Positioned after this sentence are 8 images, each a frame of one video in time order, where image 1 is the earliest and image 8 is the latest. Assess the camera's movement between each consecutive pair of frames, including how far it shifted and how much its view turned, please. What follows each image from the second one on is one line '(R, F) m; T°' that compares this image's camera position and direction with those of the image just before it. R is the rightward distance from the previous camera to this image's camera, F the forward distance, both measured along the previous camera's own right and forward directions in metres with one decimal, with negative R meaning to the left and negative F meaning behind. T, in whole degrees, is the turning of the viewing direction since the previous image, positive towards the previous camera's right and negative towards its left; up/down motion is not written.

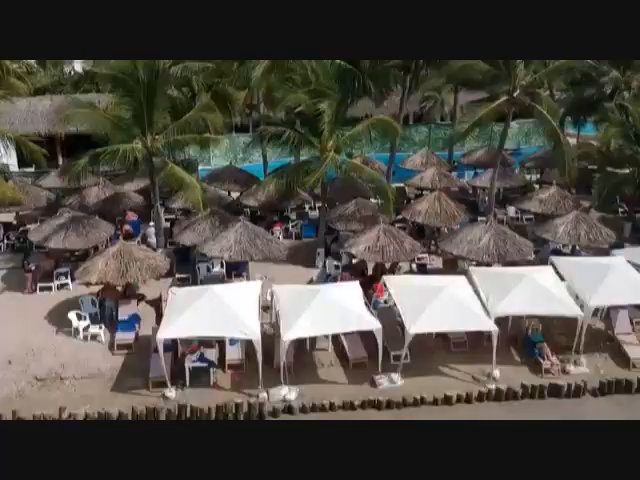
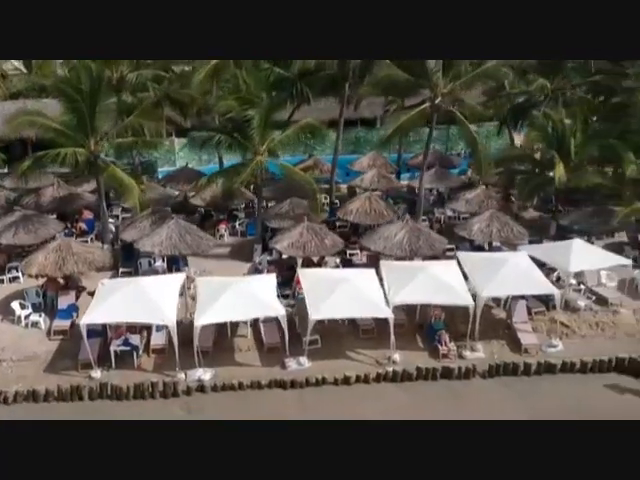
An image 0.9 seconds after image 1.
(+2.2, -1.5) m; 0°
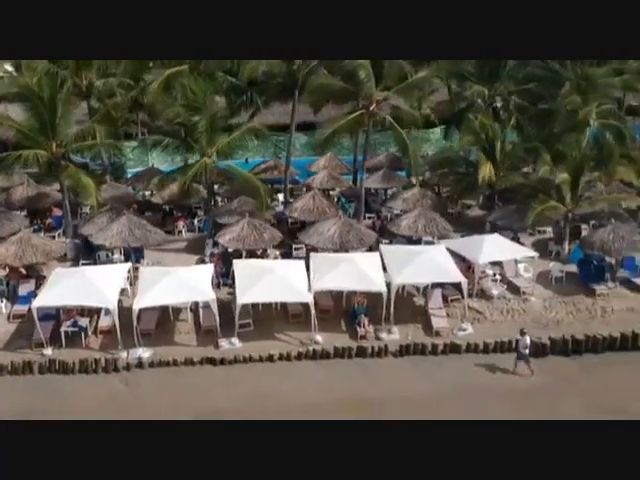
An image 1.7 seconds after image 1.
(+2.1, -1.9) m; 0°
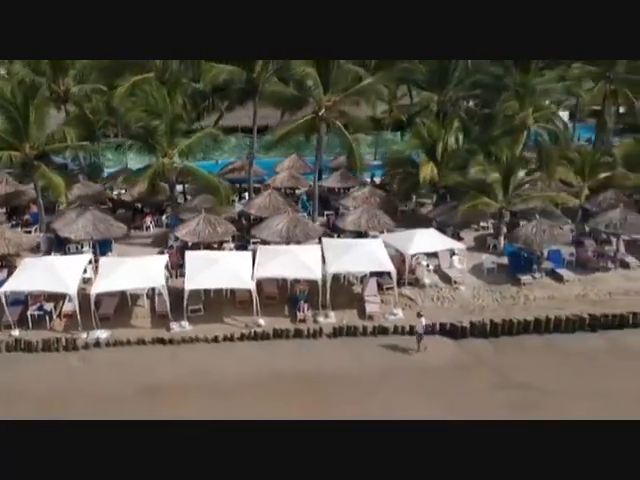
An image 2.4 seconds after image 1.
(+1.9, -2.0) m; 0°
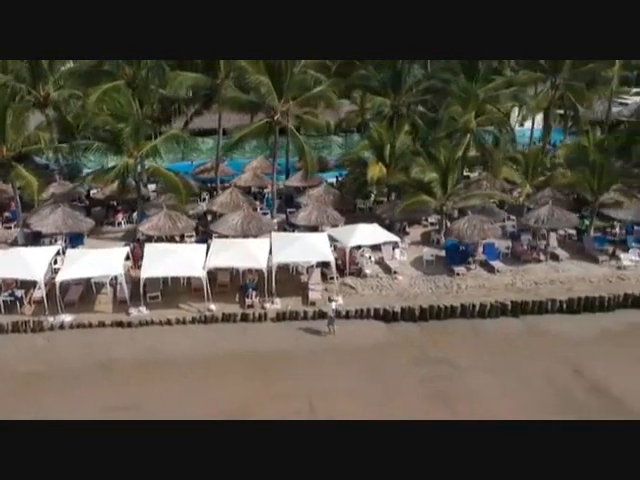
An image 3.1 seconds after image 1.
(+2.0, -2.1) m; 0°
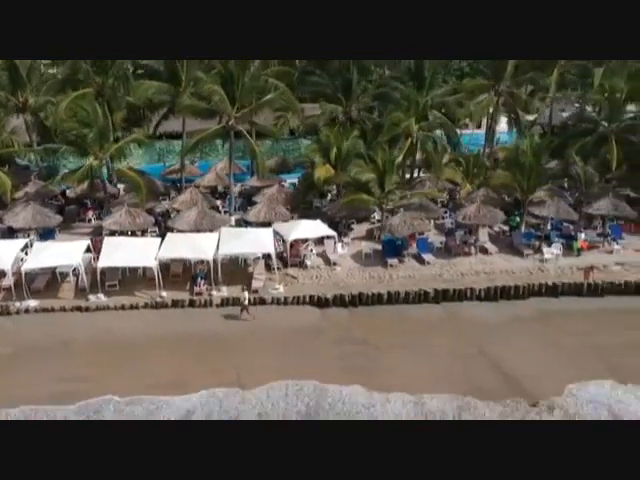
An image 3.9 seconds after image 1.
(+2.4, -2.5) m; 0°
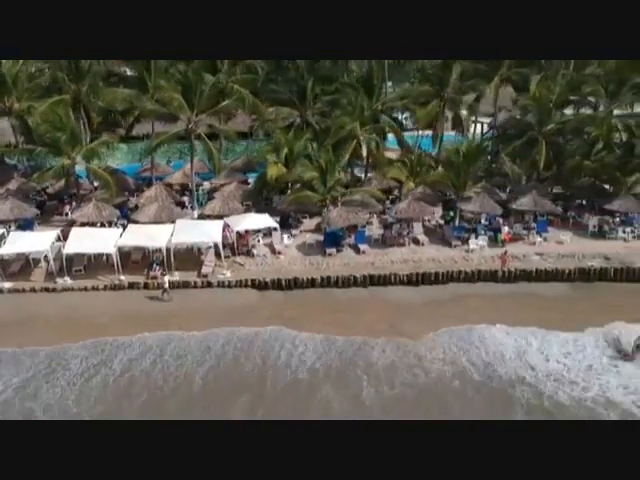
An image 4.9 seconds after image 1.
(+3.0, -3.3) m; -1°
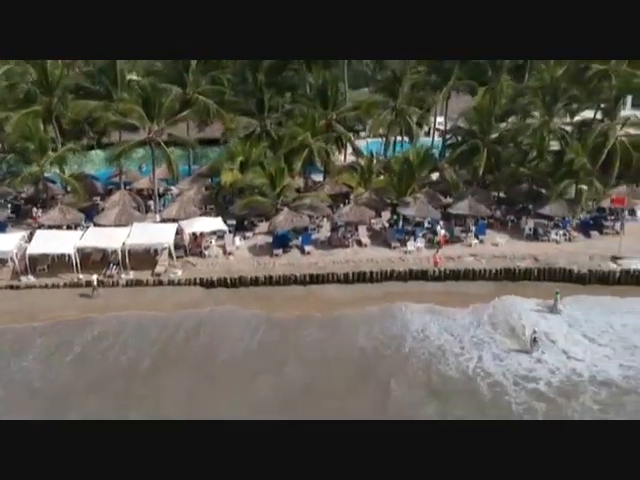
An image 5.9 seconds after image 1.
(+3.0, -2.4) m; 0°
